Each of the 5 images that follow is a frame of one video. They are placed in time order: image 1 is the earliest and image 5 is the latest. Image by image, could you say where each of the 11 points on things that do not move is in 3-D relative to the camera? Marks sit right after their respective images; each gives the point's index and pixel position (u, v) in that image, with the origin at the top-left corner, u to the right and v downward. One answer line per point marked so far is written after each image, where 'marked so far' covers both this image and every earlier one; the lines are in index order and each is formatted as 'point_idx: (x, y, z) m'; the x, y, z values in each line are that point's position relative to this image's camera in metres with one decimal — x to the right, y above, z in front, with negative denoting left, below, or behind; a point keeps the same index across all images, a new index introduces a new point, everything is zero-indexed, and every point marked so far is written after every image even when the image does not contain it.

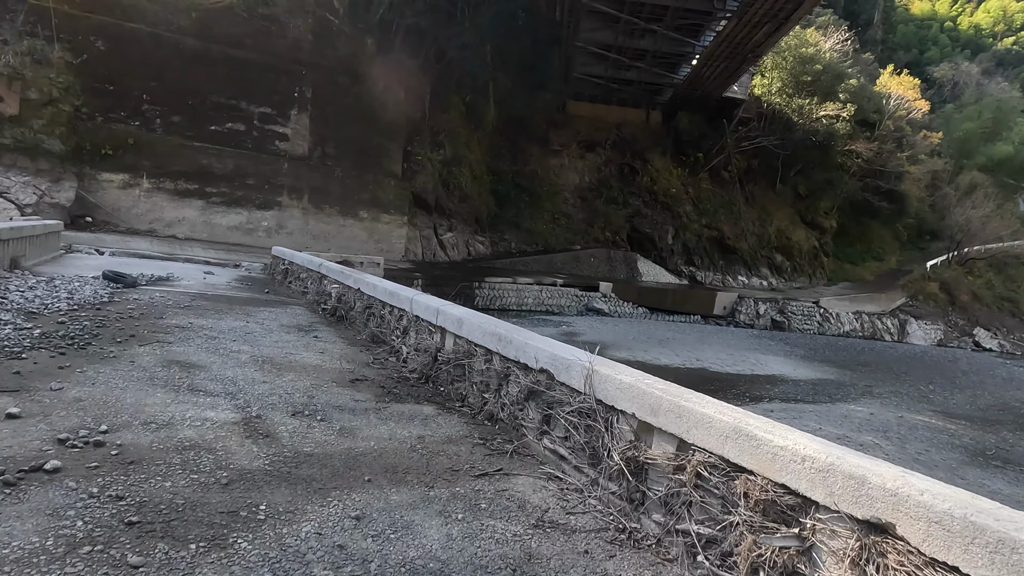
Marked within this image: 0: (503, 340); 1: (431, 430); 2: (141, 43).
0: (0.0, -0.2, +3.2) m
1: (-0.4, -0.6, +2.9) m
2: (-8.0, +5.3, +14.3) m
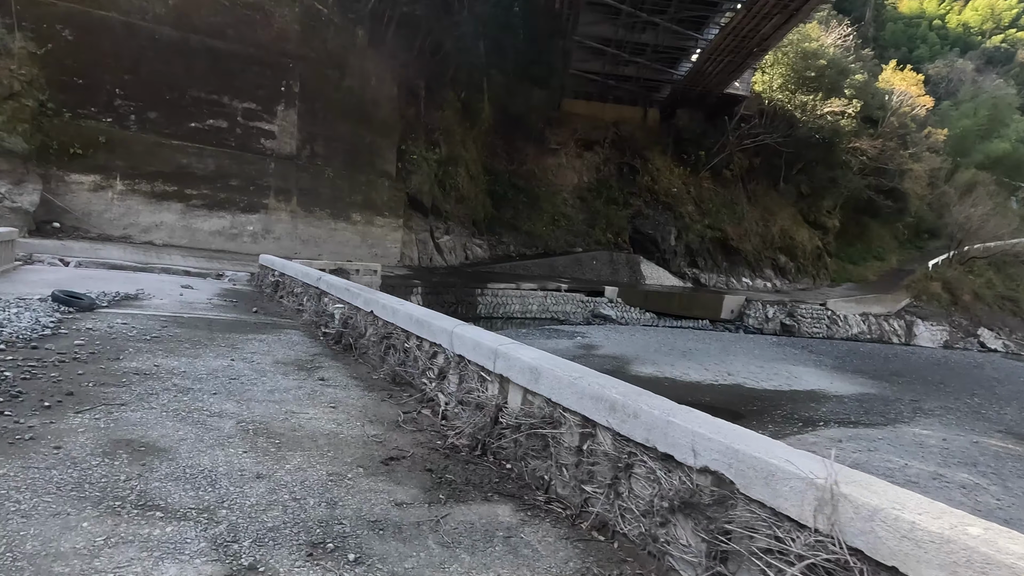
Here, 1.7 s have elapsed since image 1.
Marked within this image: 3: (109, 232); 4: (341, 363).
0: (+0.4, -0.4, +2.1) m
1: (0.0, -0.8, +1.9) m
2: (-7.9, +5.0, +13.1) m
3: (-7.8, +1.1, +12.8) m
4: (-1.1, -0.5, +4.4) m
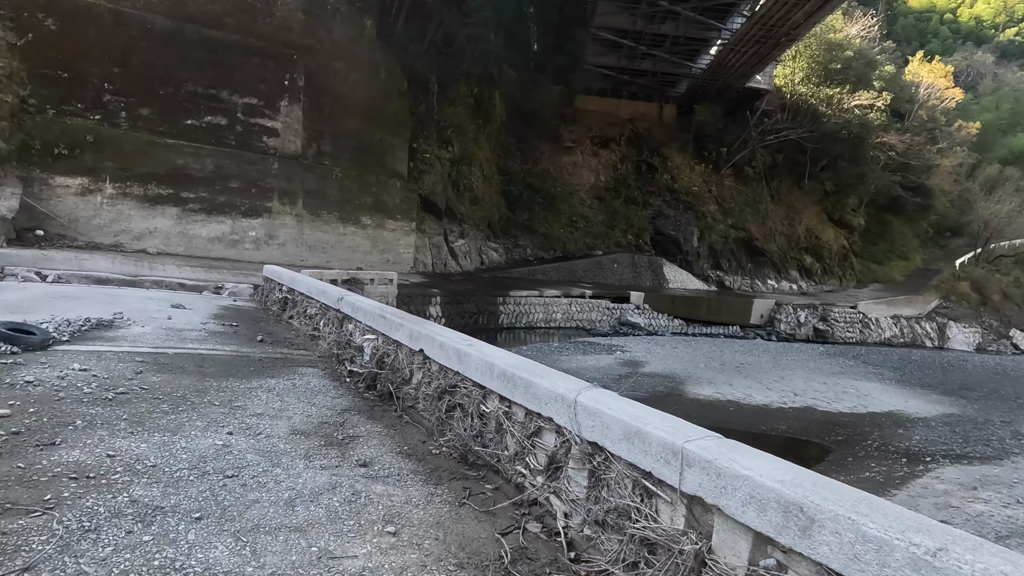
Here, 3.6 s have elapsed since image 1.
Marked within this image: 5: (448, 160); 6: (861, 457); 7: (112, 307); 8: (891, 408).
0: (+0.9, -0.5, +0.9) m
1: (+0.6, -0.9, +0.6) m
2: (-7.4, +4.8, +11.9) m
3: (-7.2, +0.8, +11.6) m
4: (-0.6, -0.7, +3.2) m
5: (-1.9, +3.7, +19.2) m
6: (+3.7, -1.8, +6.9) m
7: (-3.5, -0.2, +5.8) m
8: (+5.5, -1.7, +9.6) m
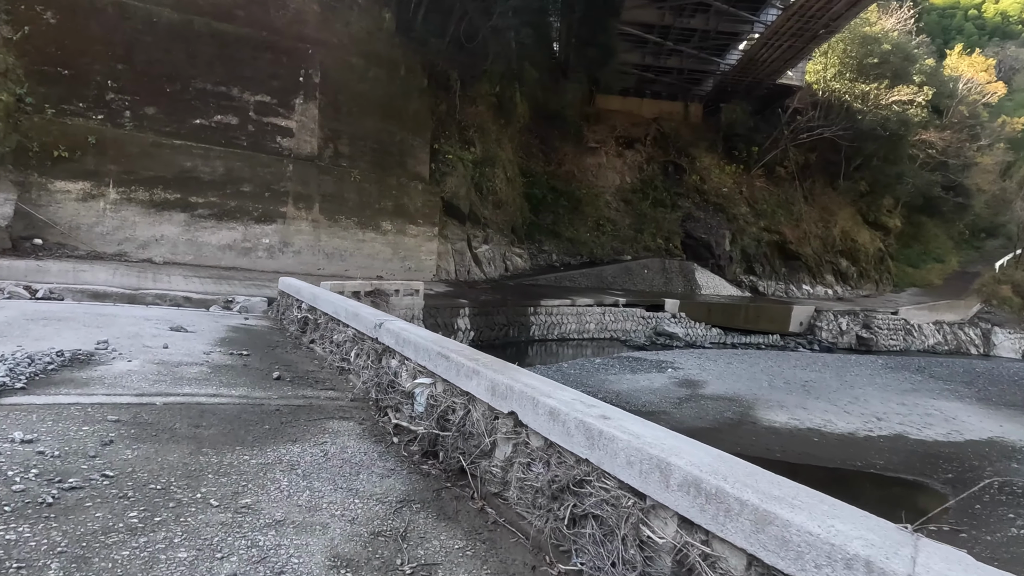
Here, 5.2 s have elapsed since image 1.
0: (+1.3, -0.6, -0.2) m
1: (+1.0, -1.0, -0.5) m
2: (-6.8, +4.6, +11.0) m
3: (-6.6, +0.6, +10.6) m
4: (-0.2, -0.8, +2.1) m
5: (-1.2, +3.5, +18.2) m
6: (+4.2, -1.9, +5.8) m
7: (-3.0, -0.3, +4.8) m
8: (+6.1, -1.9, +8.4) m
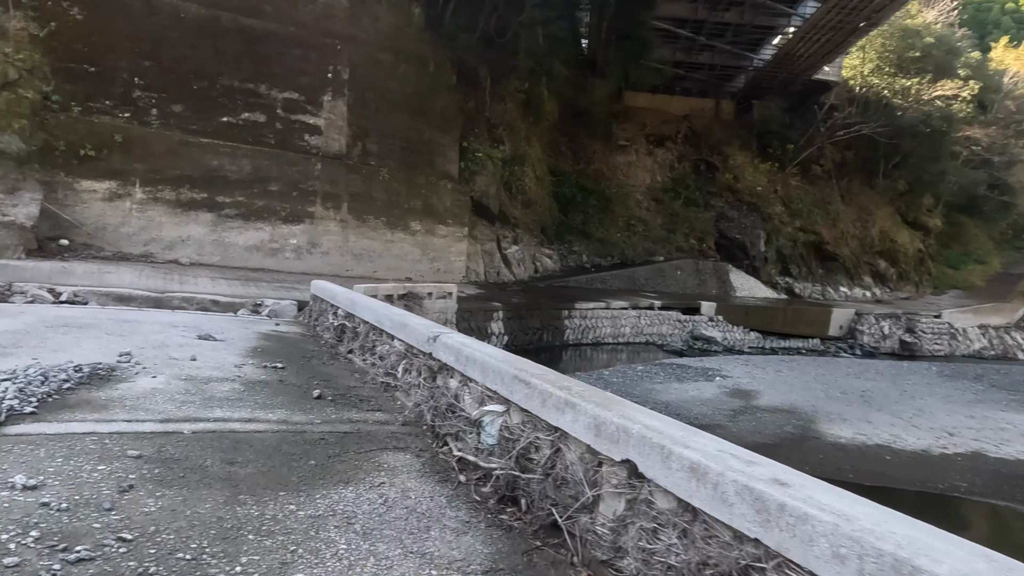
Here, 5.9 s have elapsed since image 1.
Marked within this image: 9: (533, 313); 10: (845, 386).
0: (+1.5, -0.7, -0.7) m
1: (+1.2, -1.1, -1.0) m
2: (-6.2, +4.6, +10.7) m
3: (-6.1, +0.6, +10.4) m
4: (+0.2, -0.8, +1.6) m
5: (-0.3, +3.5, +17.8) m
6: (+4.6, -2.0, +5.2) m
7: (-2.6, -0.4, +4.4) m
8: (+6.6, -1.9, +7.7) m
9: (+0.4, -0.5, +12.4) m
10: (+5.0, -1.5, +9.9) m
